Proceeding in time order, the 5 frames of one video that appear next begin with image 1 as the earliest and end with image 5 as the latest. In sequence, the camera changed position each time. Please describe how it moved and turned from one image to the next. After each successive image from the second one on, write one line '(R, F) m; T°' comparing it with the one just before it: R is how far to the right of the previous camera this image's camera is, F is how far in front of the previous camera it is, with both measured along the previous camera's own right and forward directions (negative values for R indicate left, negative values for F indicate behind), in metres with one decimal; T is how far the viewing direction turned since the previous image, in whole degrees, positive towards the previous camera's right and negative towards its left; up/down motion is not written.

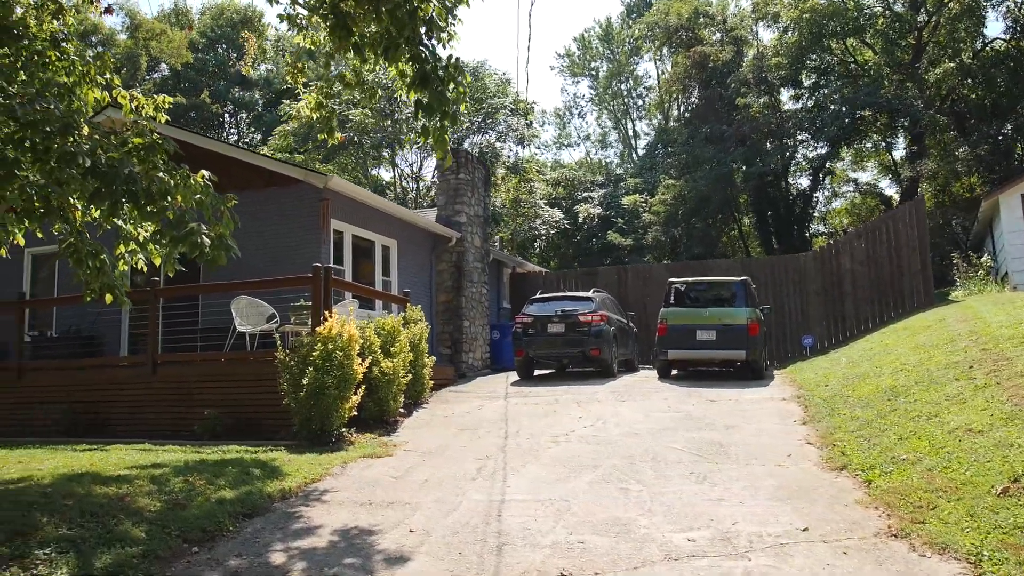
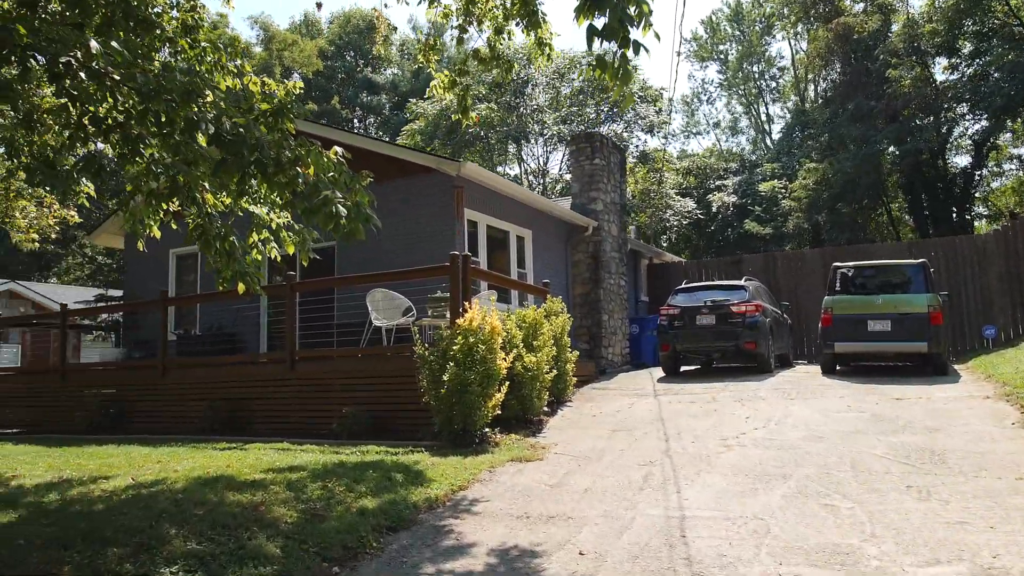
(-0.3, +0.7) m; -8°
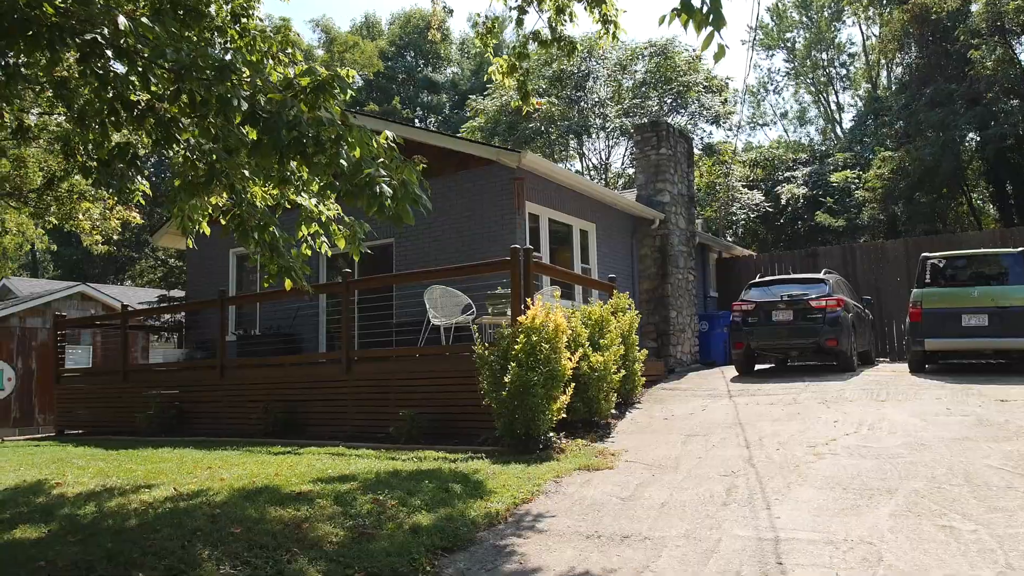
(0.0, +0.5) m; -4°
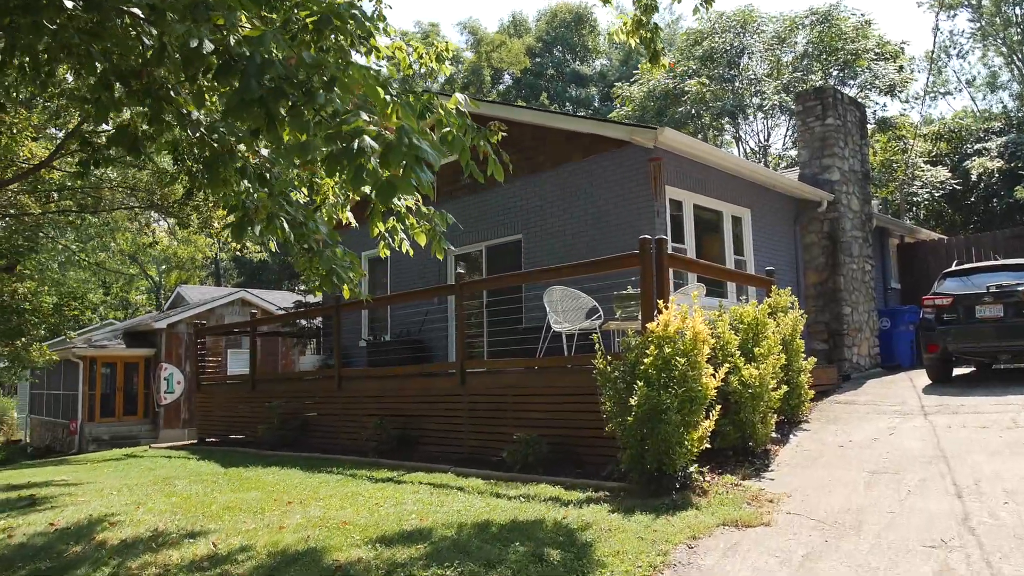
(+0.2, +1.2) m; -11°
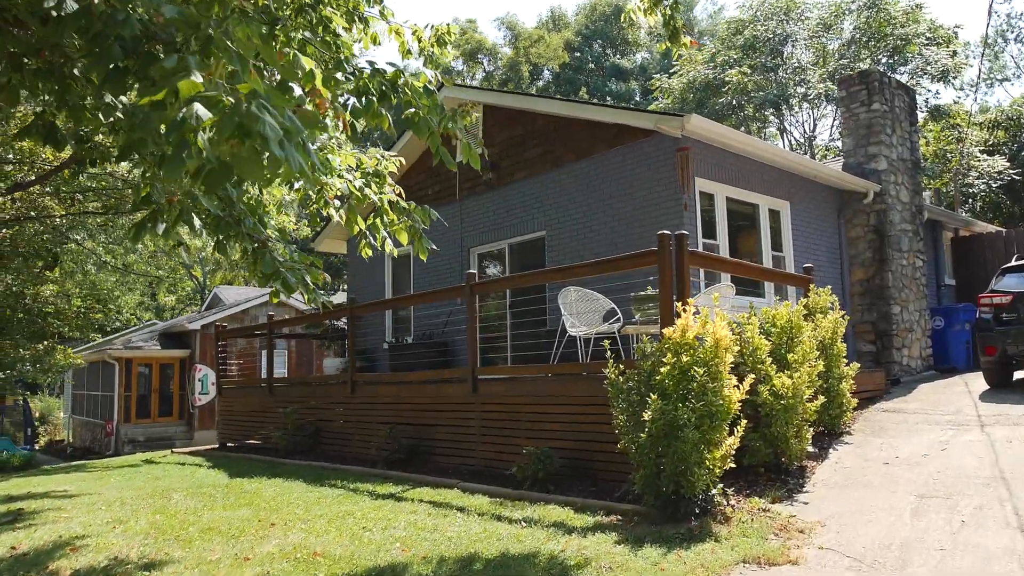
(+0.3, +0.5) m; -3°
